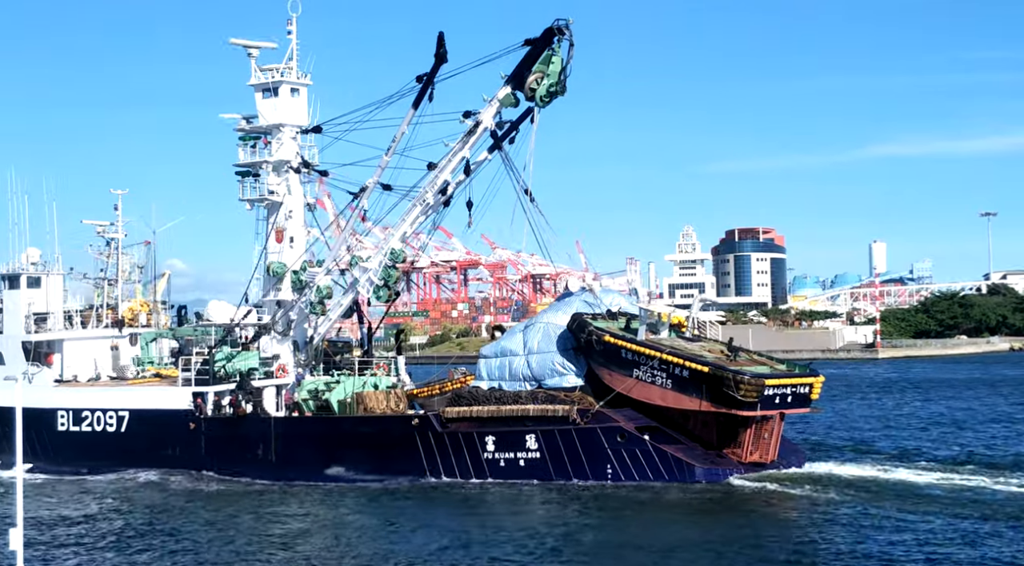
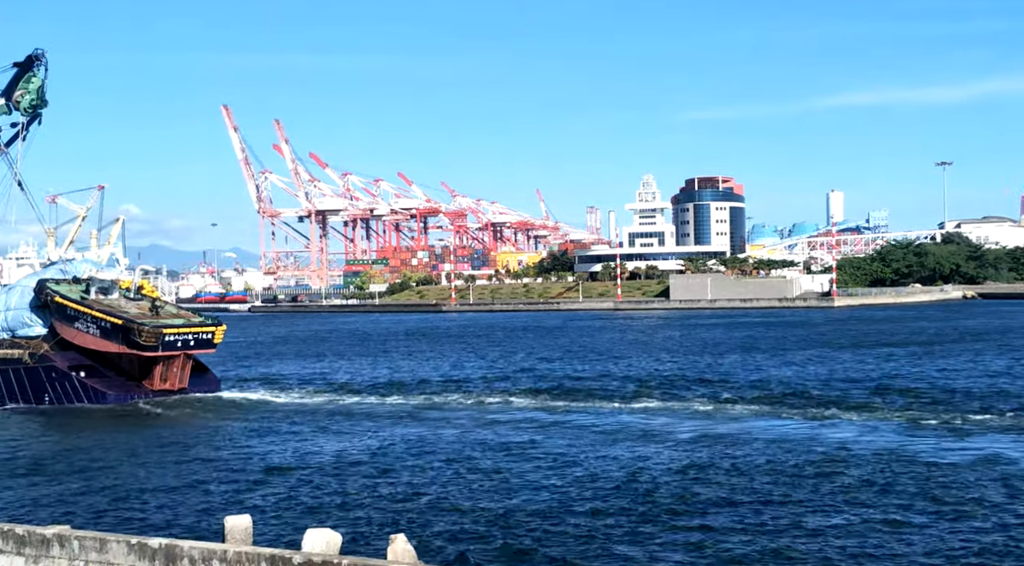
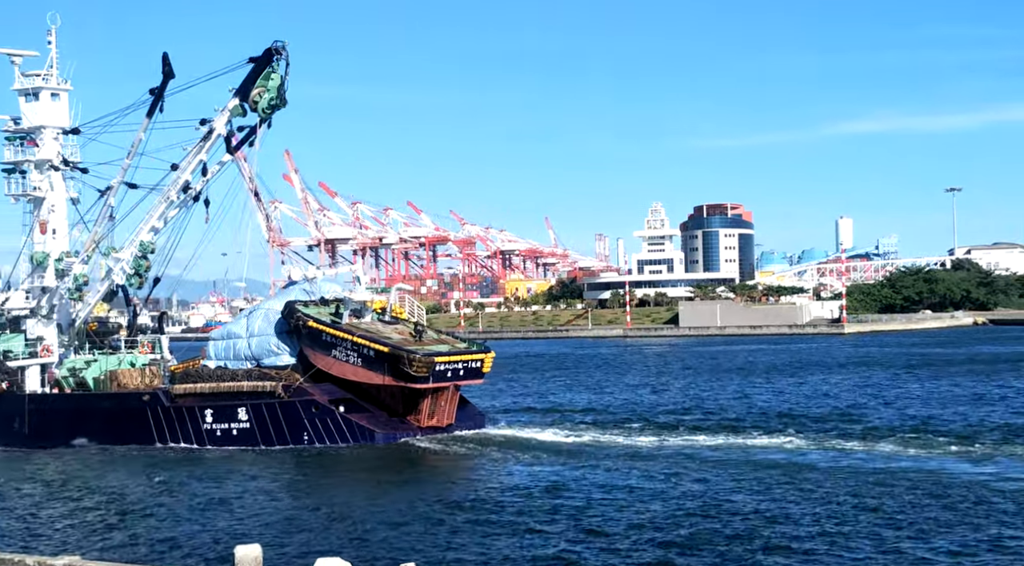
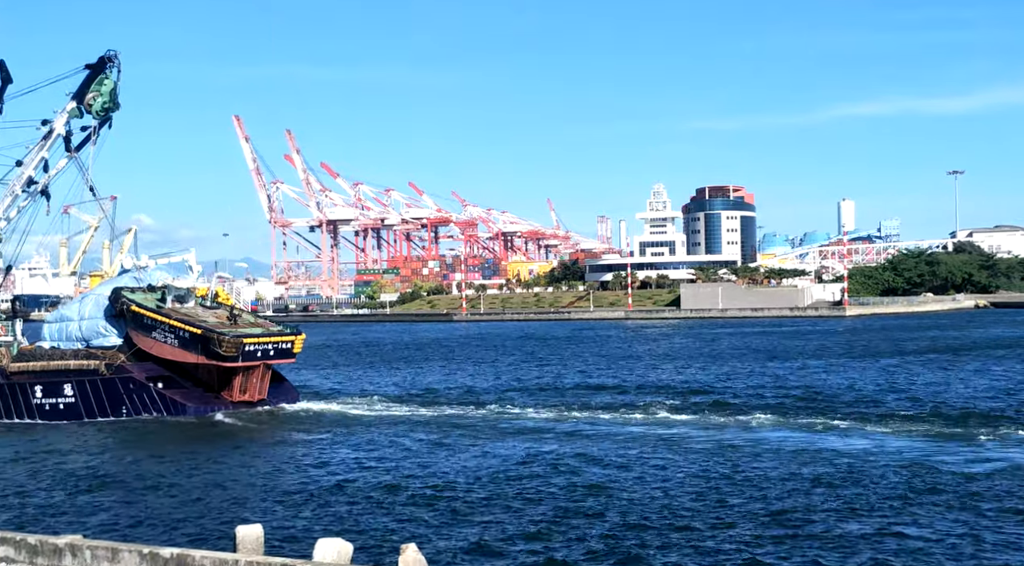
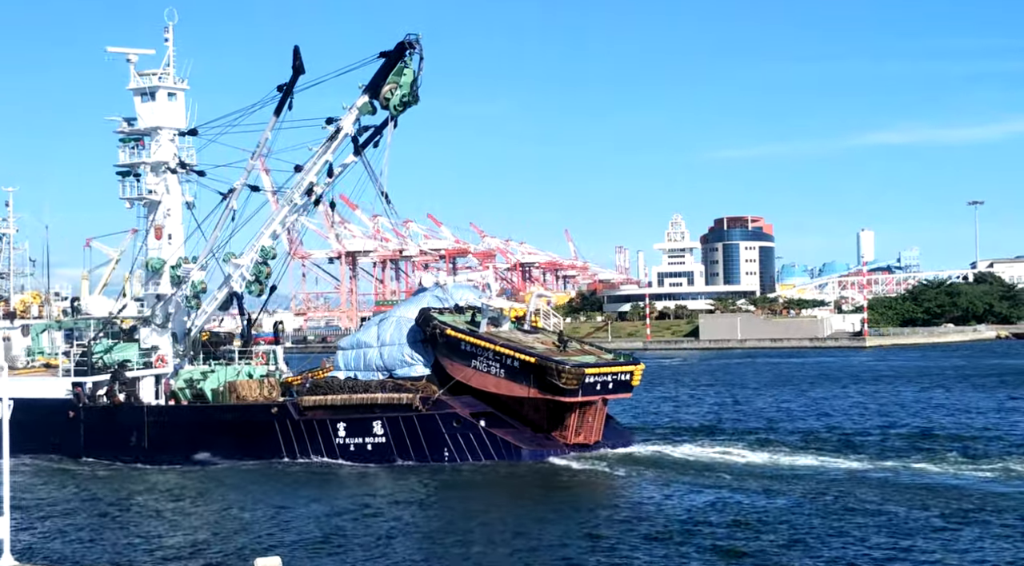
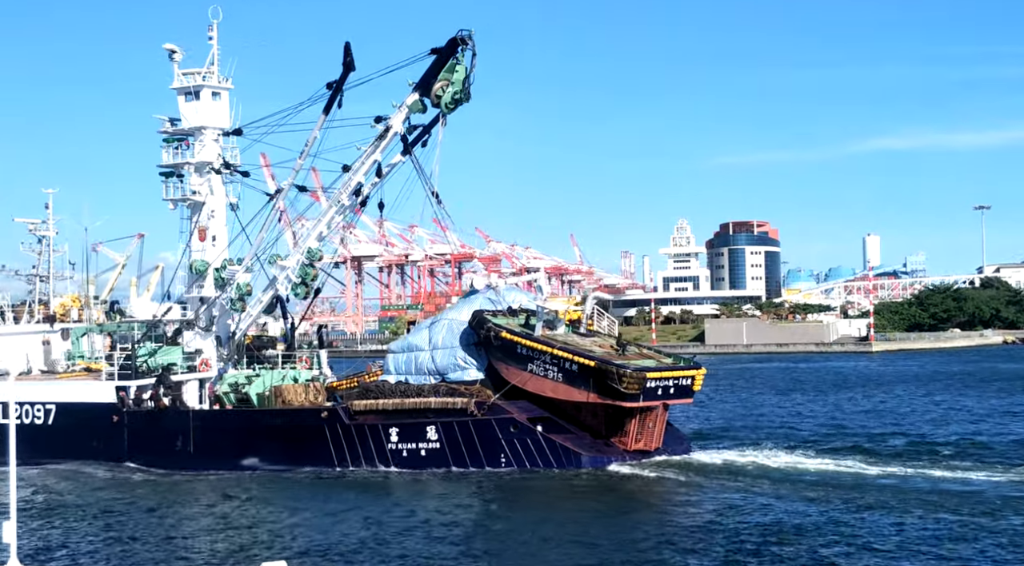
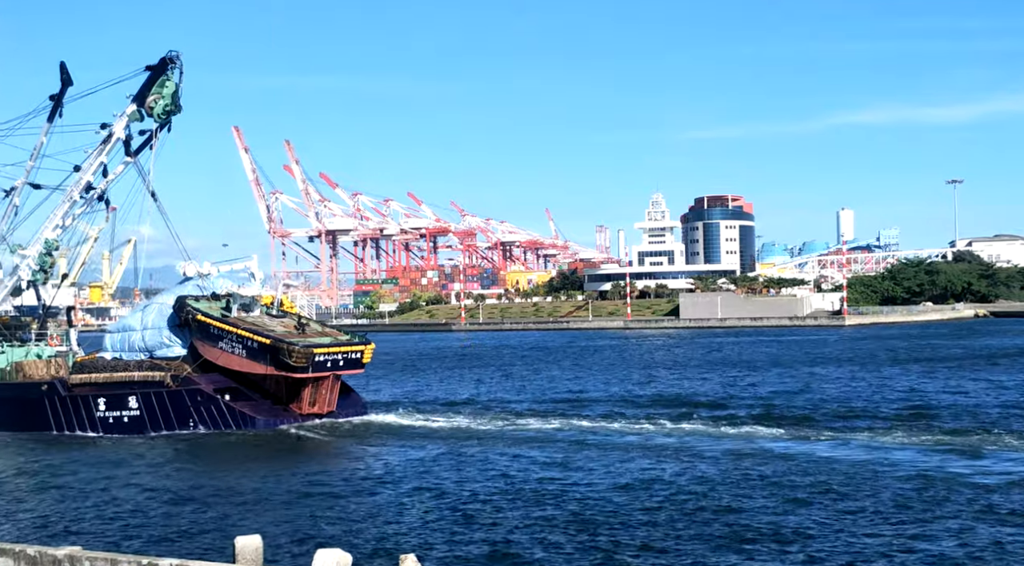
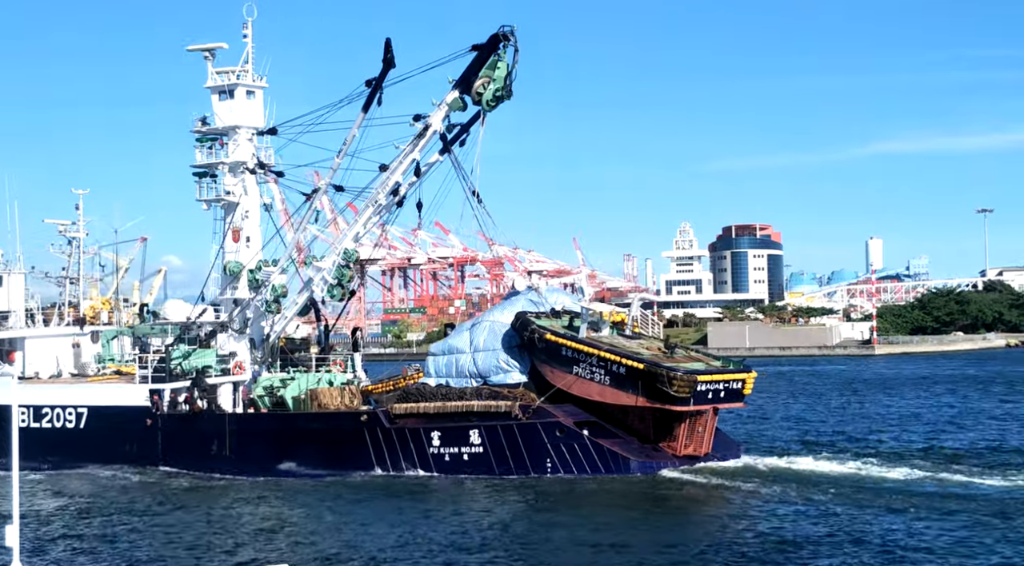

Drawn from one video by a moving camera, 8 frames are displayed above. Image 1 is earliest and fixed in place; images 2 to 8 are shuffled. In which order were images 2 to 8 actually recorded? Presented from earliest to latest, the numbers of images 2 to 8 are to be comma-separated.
8, 6, 5, 3, 7, 4, 2
